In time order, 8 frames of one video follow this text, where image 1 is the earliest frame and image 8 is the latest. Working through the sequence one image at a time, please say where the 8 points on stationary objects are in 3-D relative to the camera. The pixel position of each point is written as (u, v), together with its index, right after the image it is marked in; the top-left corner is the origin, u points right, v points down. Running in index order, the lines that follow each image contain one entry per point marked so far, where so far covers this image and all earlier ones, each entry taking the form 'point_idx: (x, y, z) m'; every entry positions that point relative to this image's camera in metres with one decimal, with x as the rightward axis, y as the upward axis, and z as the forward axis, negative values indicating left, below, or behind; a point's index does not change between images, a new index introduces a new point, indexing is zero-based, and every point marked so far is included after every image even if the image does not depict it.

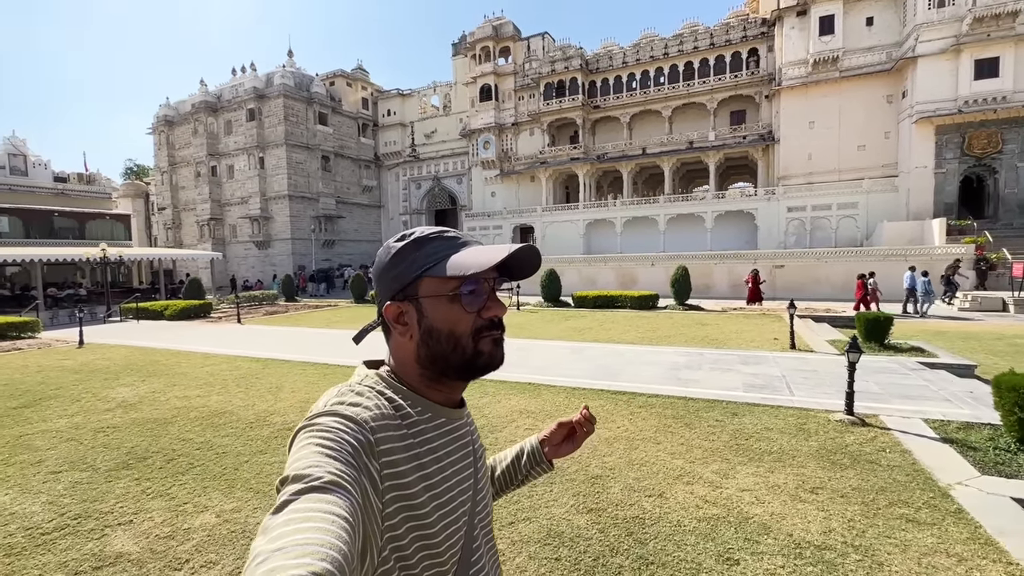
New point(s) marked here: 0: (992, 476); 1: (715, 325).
0: (+4.1, -1.6, +4.1) m
1: (+5.6, -1.0, +13.1) m
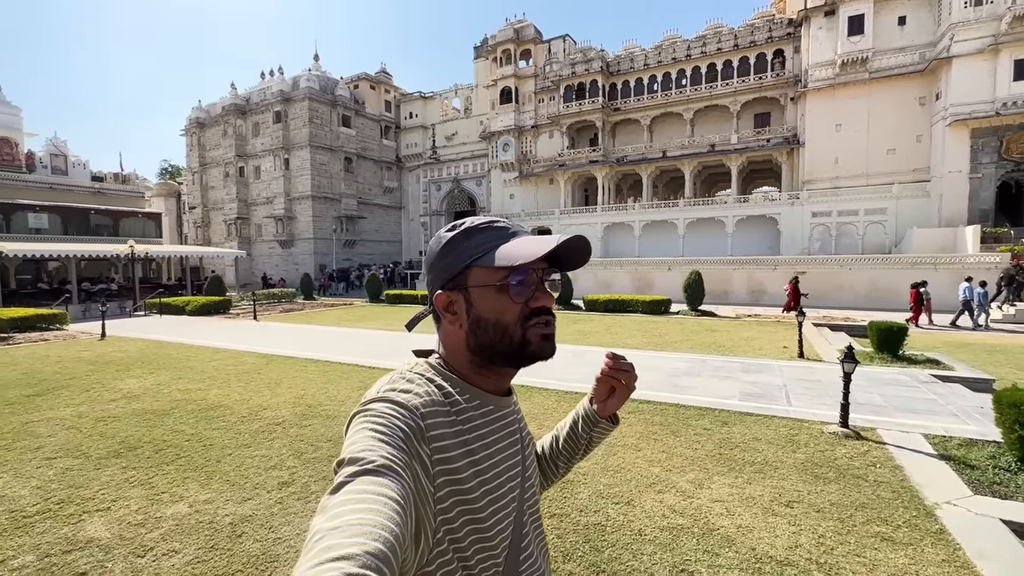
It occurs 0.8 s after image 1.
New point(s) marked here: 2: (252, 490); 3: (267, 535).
0: (+3.9, -1.7, +3.9) m
1: (+5.8, -1.2, +12.8) m
2: (-2.2, -1.7, +4.0) m
3: (-1.7, -1.8, +3.3) m
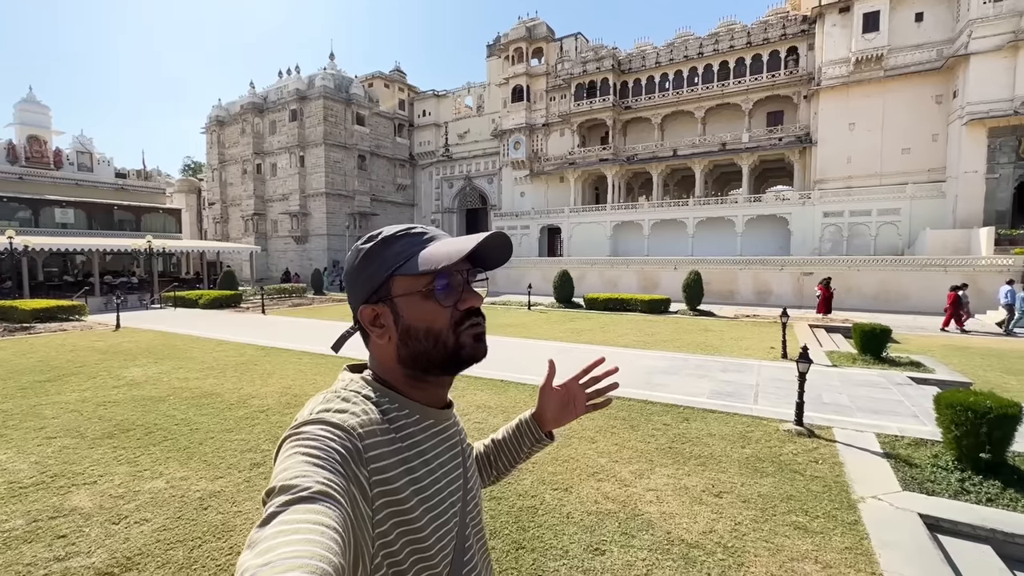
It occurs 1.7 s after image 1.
0: (+3.4, -1.7, +4.0) m
1: (+5.6, -1.2, +12.9) m
2: (-2.7, -1.7, +4.4) m
3: (-2.2, -1.7, +3.7) m
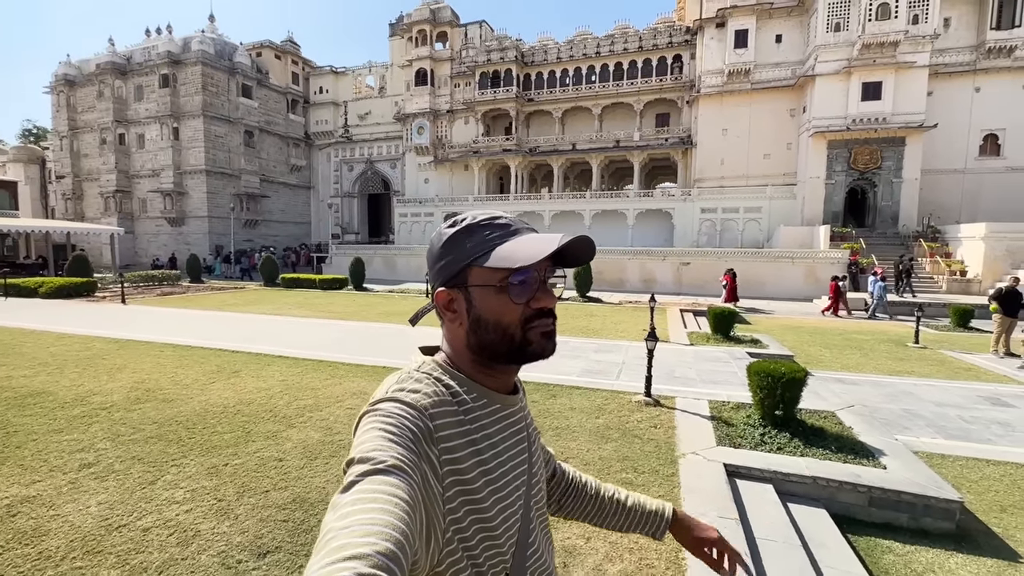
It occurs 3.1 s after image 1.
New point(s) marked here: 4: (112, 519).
0: (+2.1, -1.6, +4.7) m
1: (+2.6, -0.8, +13.8) m
2: (-3.9, -1.6, +4.0) m
3: (-3.3, -1.6, +3.4) m
4: (-2.8, -1.6, +3.3) m
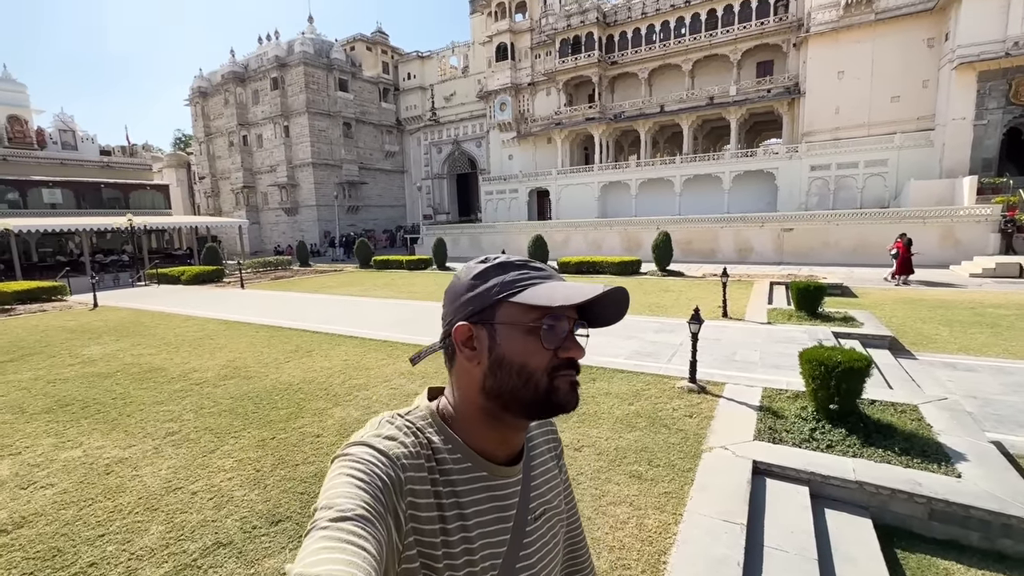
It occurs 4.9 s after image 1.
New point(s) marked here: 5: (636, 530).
0: (+2.3, -1.4, +4.3) m
1: (+4.6, -0.1, +13.1) m
2: (-3.8, -1.5, +4.8) m
3: (-3.3, -1.6, +4.1) m
4: (-2.8, -1.6, +3.9) m
5: (+0.8, -1.6, +3.1) m
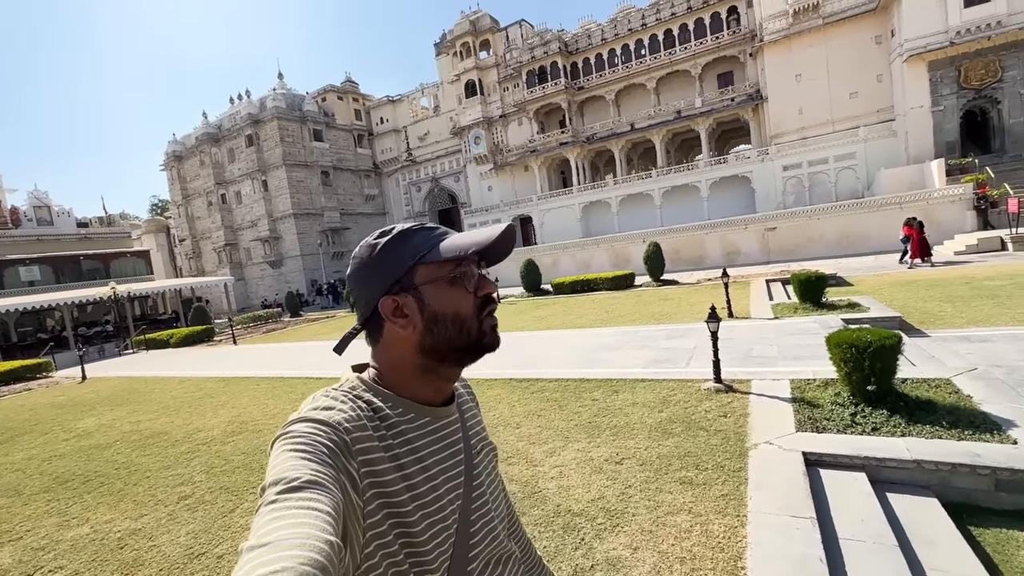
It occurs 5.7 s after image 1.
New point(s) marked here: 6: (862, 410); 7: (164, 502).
0: (+2.6, -1.3, +4.2) m
1: (+4.6, -0.3, +13.1) m
2: (-3.4, -2.1, +4.5) m
3: (-3.0, -2.1, +3.8) m
4: (-2.4, -2.0, +3.6) m
5: (+1.2, -1.6, +3.0) m
6: (+3.3, -1.1, +4.4) m
7: (-3.3, -2.1, +4.5) m
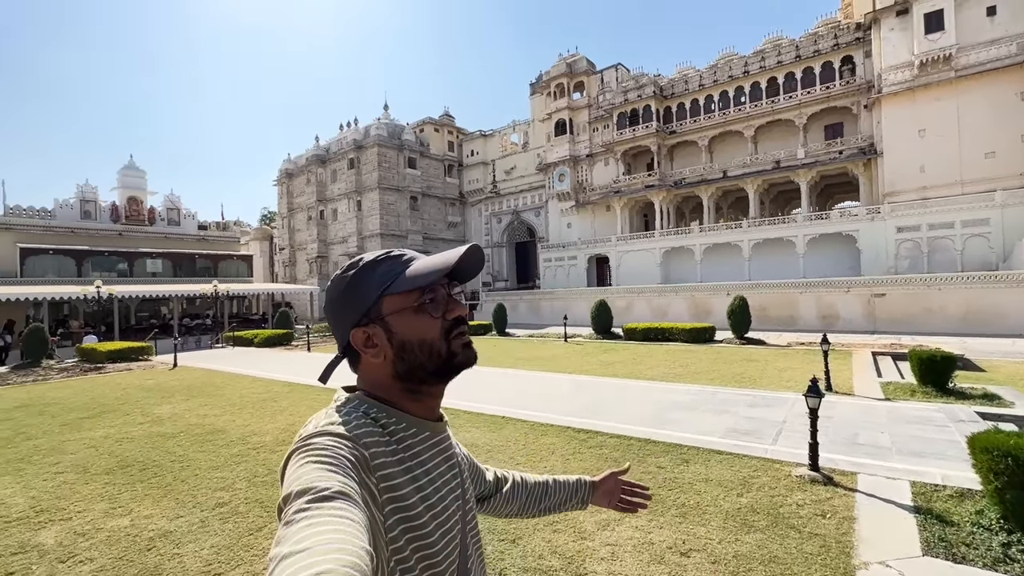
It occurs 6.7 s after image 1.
0: (+2.9, -1.9, +3.3) m
1: (+6.3, -1.8, +11.8) m
2: (-3.0, -2.1, +4.4) m
3: (-2.7, -2.1, +3.7) m
4: (-2.2, -2.0, +3.4) m
5: (+1.4, -1.9, +2.3) m
6: (+3.6, -1.8, +3.4) m
7: (-2.9, -2.1, +4.5) m
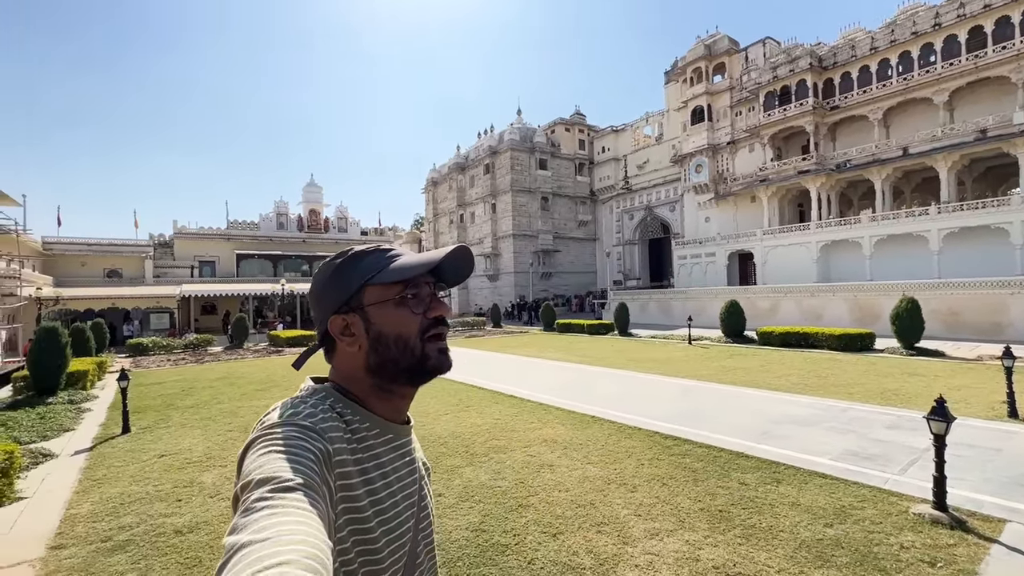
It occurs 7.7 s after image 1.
0: (+3.0, -1.9, +2.5) m
1: (+8.7, -1.8, +9.7) m
2: (-2.4, -2.1, +5.4) m
3: (-2.2, -2.0, +4.5) m
4: (-1.8, -2.0, +4.1) m
5: (+1.2, -1.9, +2.0) m
6: (+3.7, -1.8, +2.4) m
7: (-2.3, -2.0, +5.4) m
